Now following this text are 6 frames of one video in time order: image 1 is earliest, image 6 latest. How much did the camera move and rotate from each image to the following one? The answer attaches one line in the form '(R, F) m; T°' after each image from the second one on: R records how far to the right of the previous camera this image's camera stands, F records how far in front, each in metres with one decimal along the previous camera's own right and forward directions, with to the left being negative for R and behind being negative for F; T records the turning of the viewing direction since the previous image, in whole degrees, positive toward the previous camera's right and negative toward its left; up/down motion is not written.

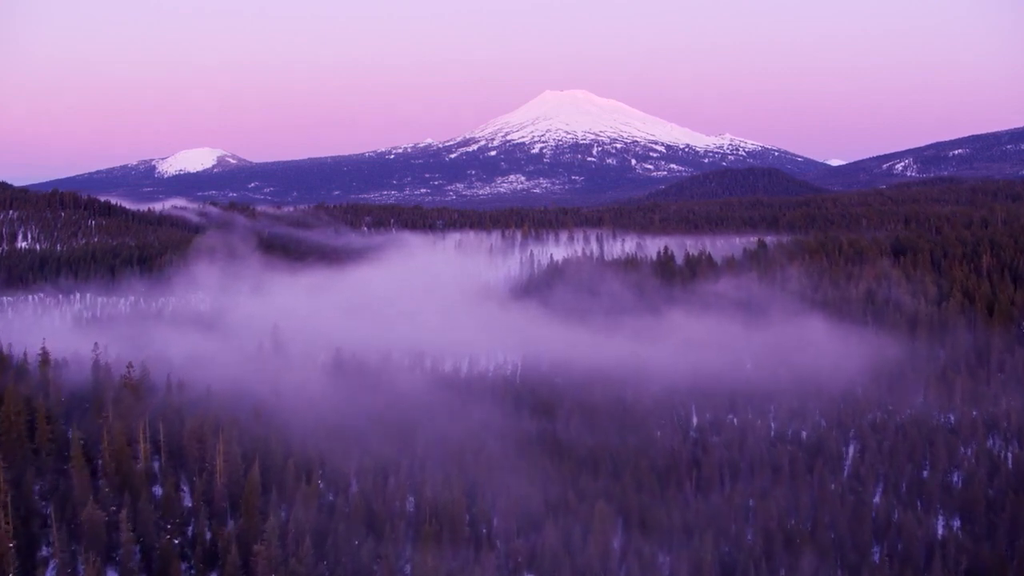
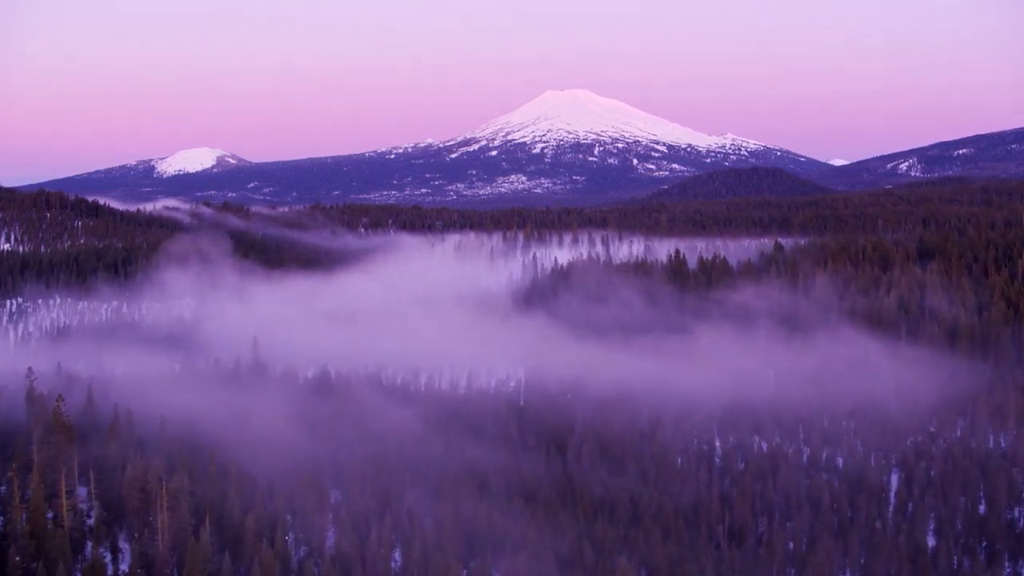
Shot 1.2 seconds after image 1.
(-0.1, +2.7) m; 0°
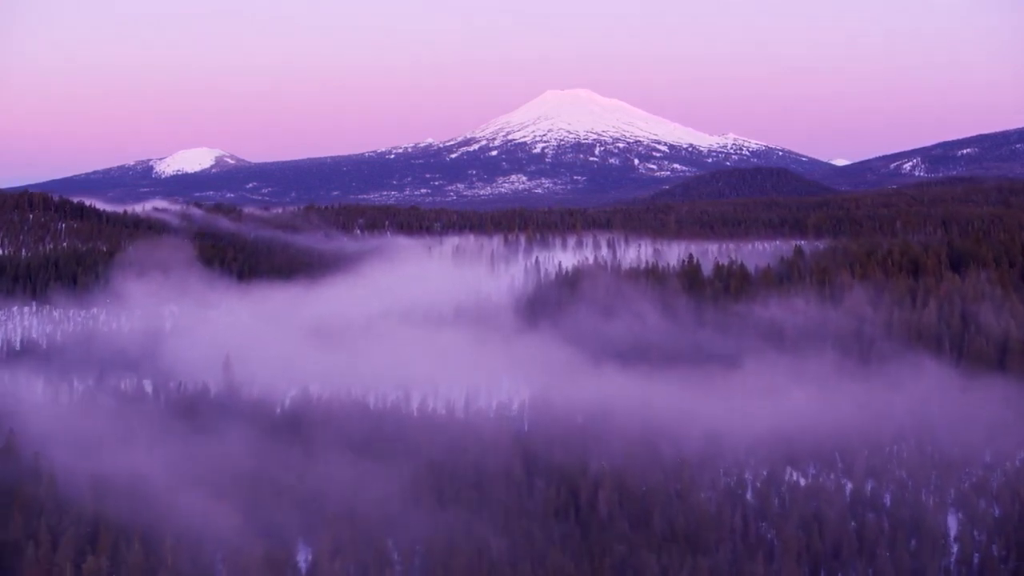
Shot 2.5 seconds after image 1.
(-0.1, +2.9) m; 0°
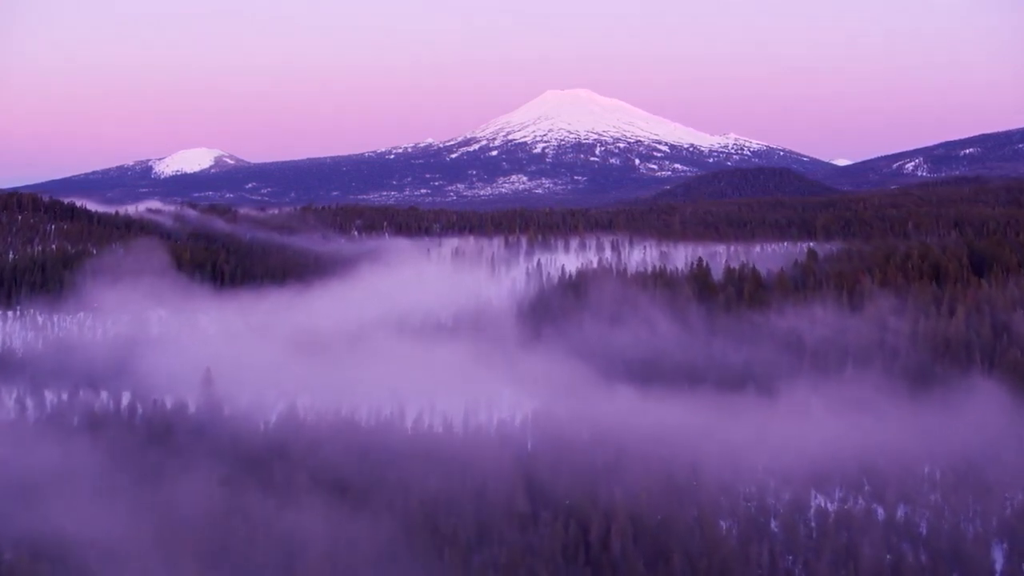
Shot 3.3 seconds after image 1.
(-0.1, +1.7) m; 0°
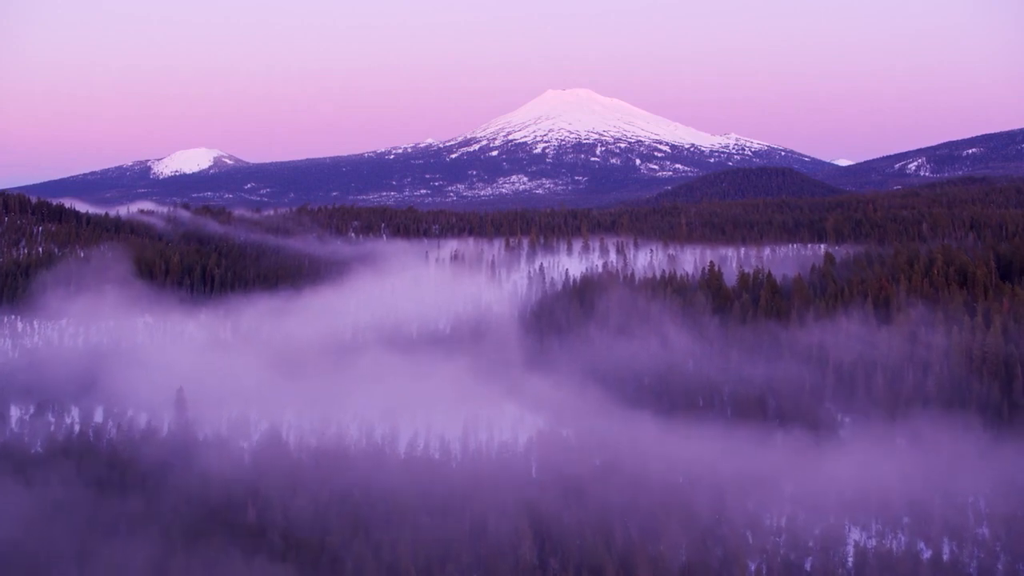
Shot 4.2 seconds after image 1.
(-0.1, +2.0) m; 0°
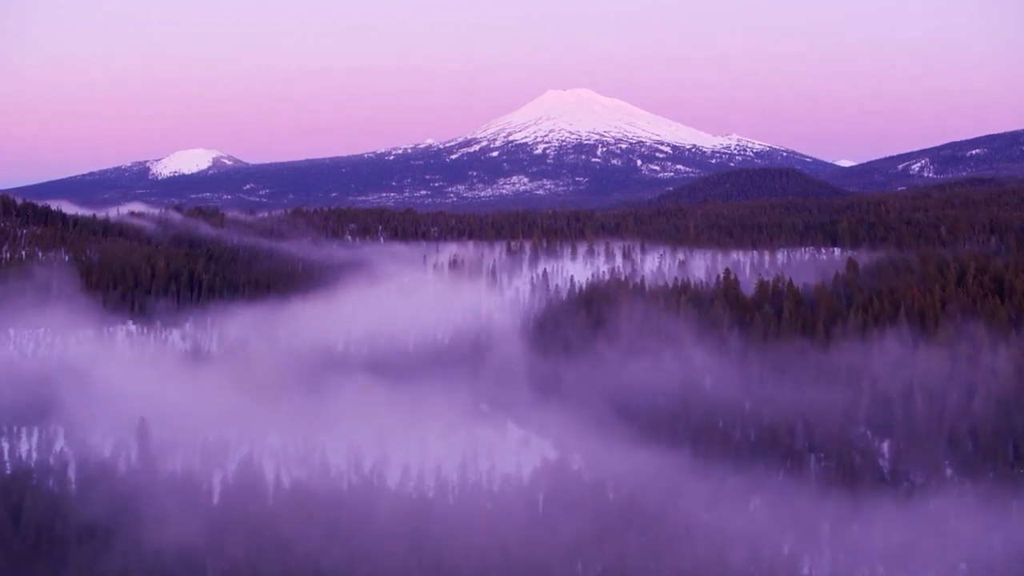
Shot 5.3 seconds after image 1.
(-0.1, +2.3) m; 0°
